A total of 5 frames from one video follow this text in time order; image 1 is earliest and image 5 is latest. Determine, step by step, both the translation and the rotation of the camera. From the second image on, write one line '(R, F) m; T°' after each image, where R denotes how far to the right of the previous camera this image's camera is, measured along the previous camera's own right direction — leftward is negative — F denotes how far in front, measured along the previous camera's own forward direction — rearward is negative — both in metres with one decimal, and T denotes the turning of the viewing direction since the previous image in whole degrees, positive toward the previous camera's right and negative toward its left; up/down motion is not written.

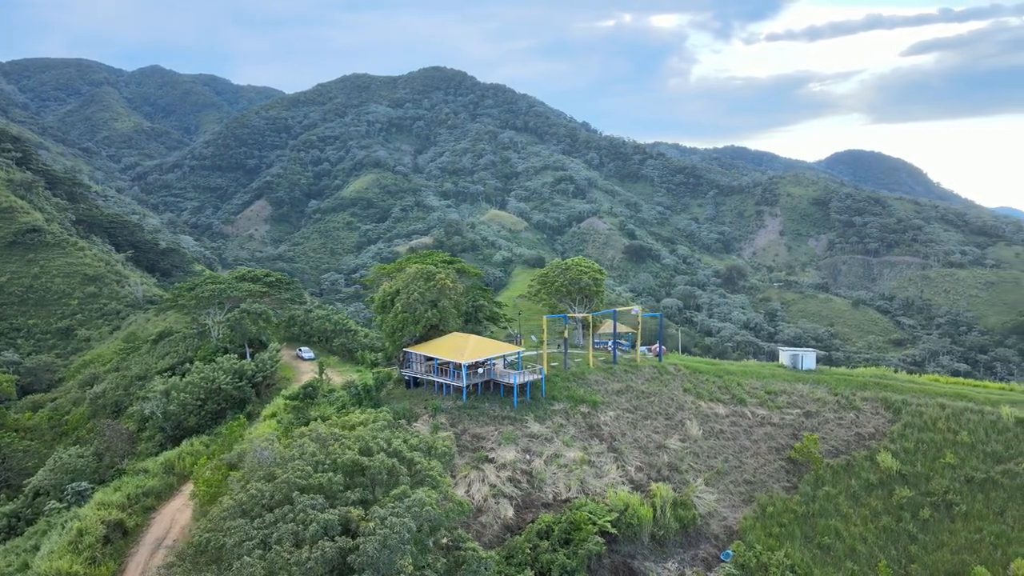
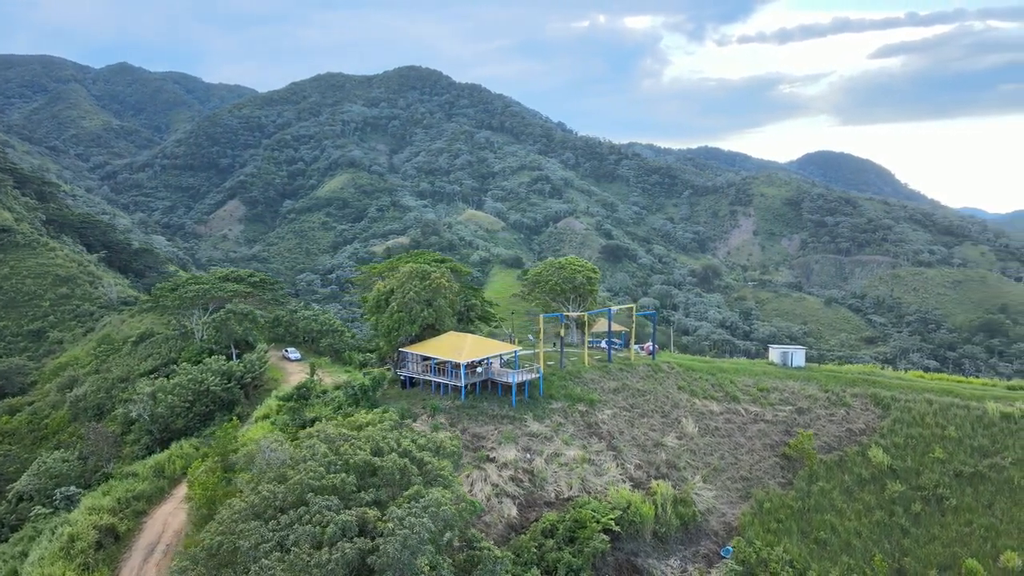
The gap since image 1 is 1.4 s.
(-0.4, 0.0) m; +2°
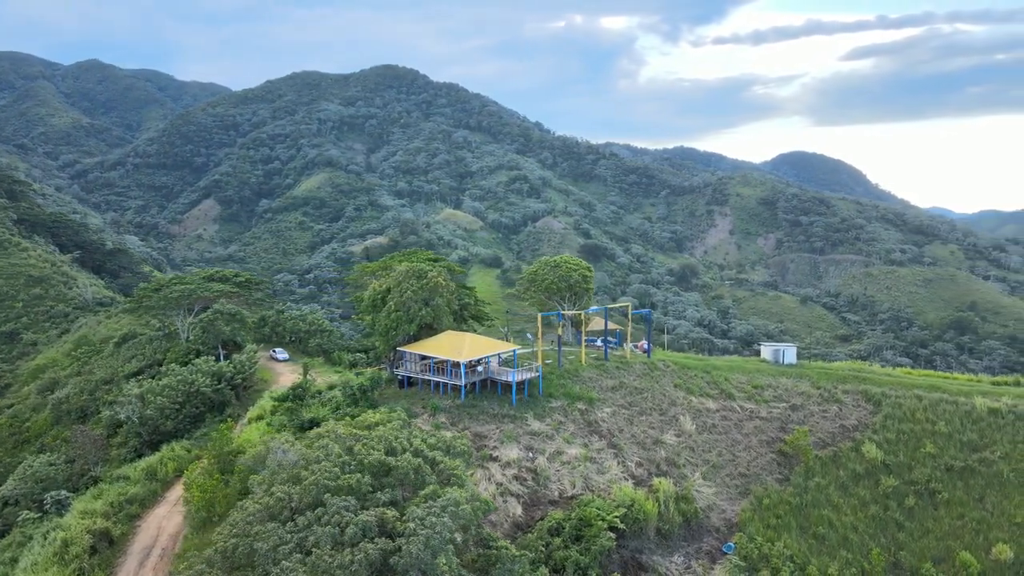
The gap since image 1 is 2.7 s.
(-0.4, +0.1) m; +1°
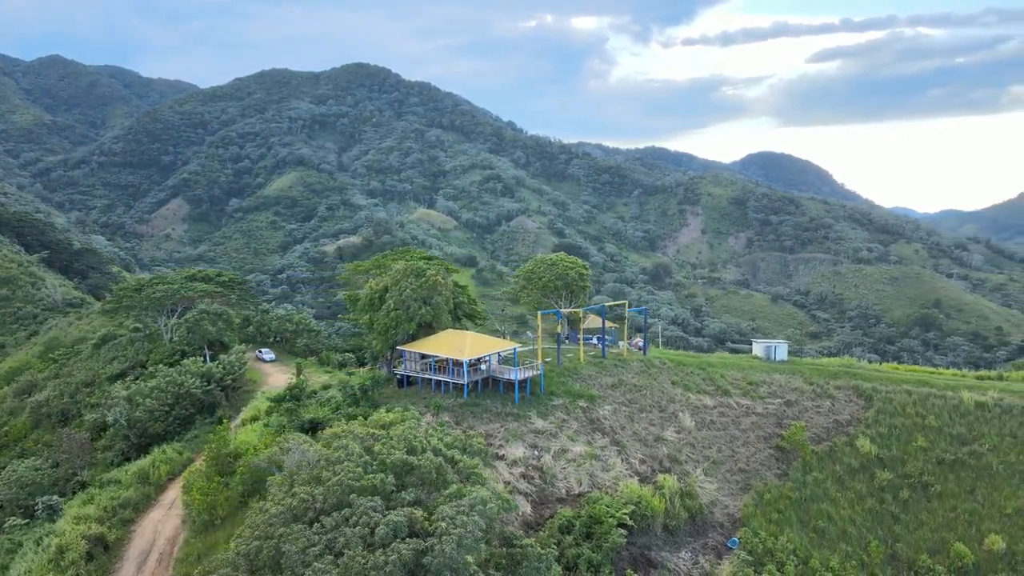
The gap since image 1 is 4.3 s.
(-0.6, +0.1) m; +2°
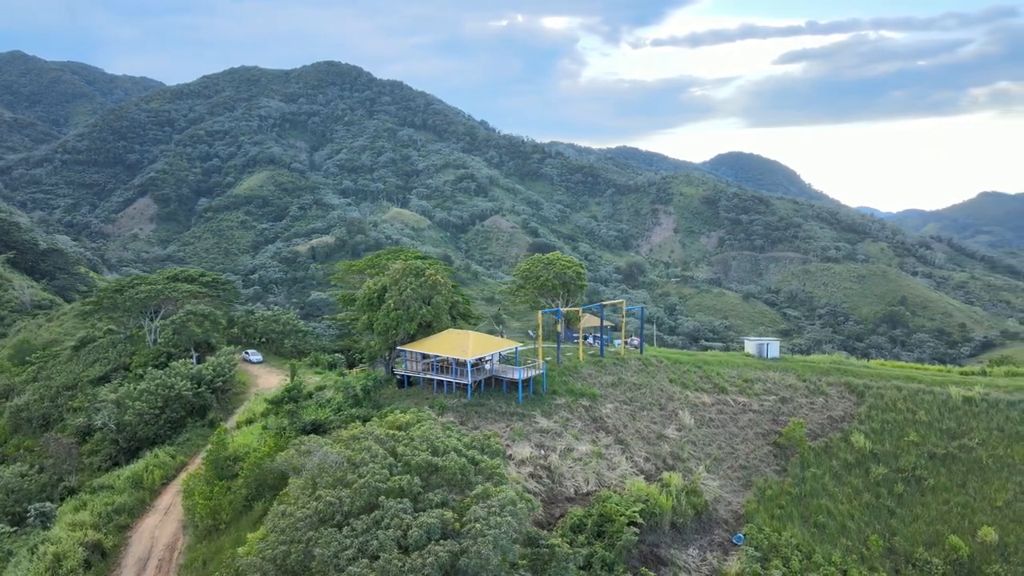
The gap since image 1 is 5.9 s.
(-0.6, 0.0) m; +2°
